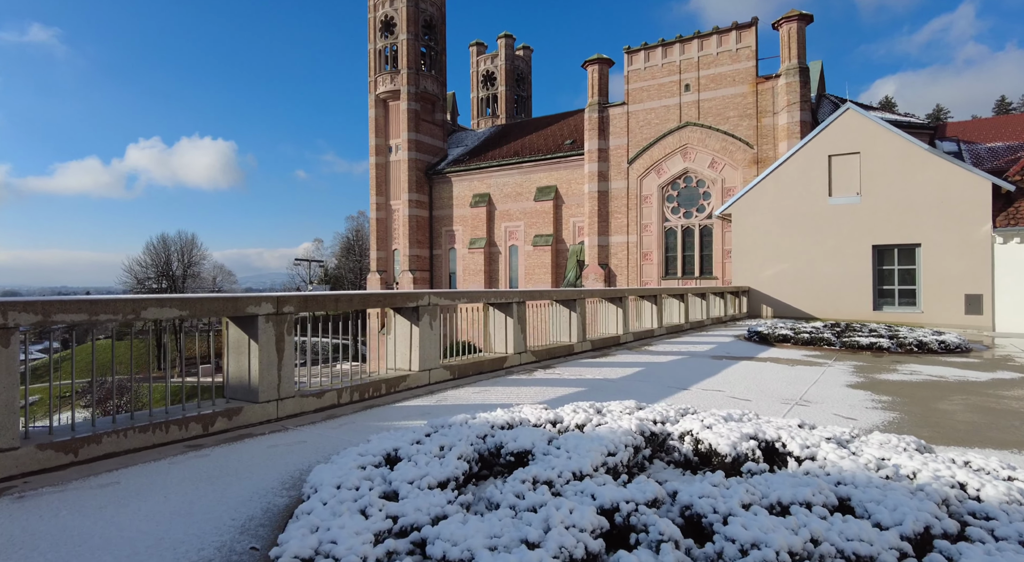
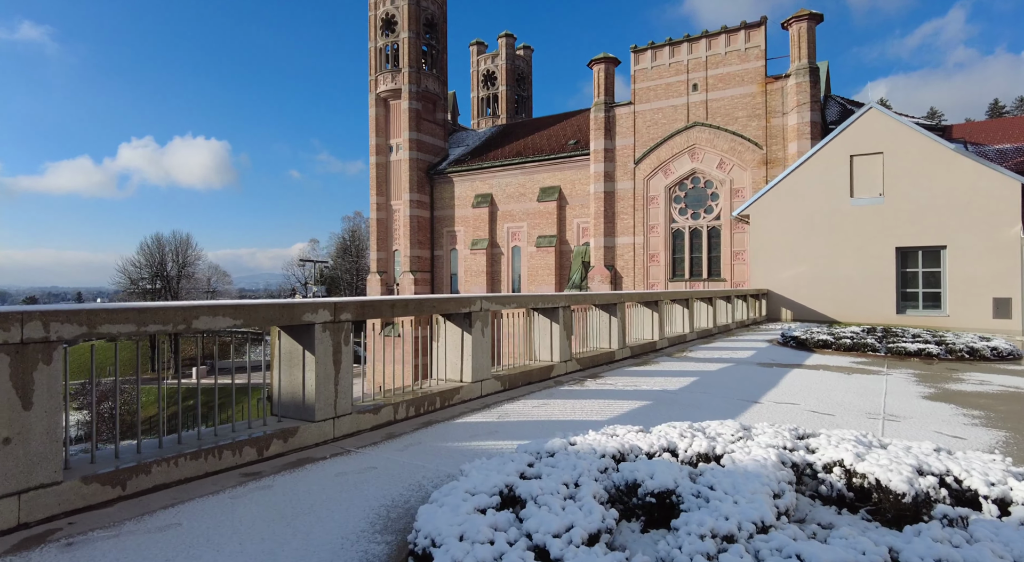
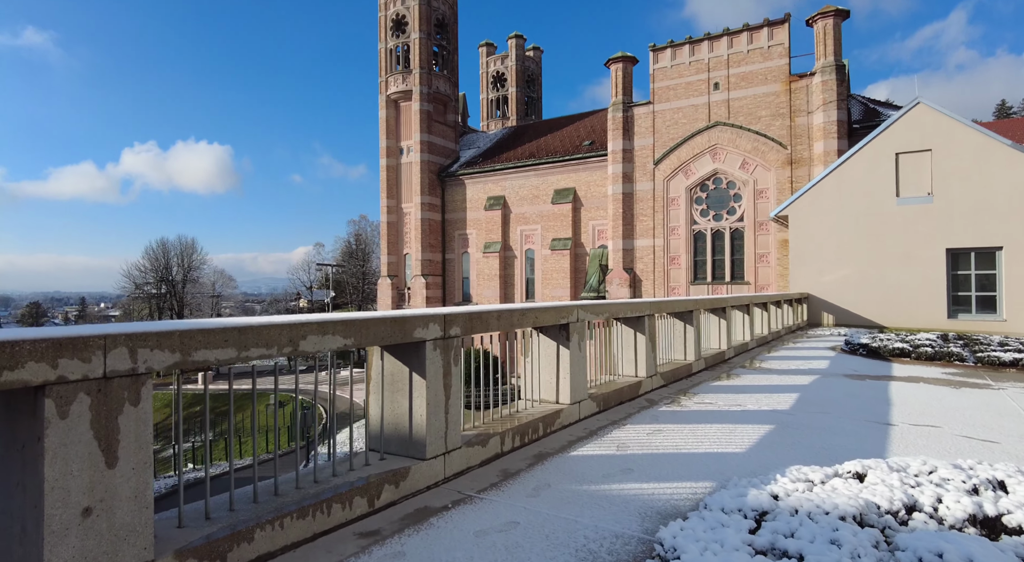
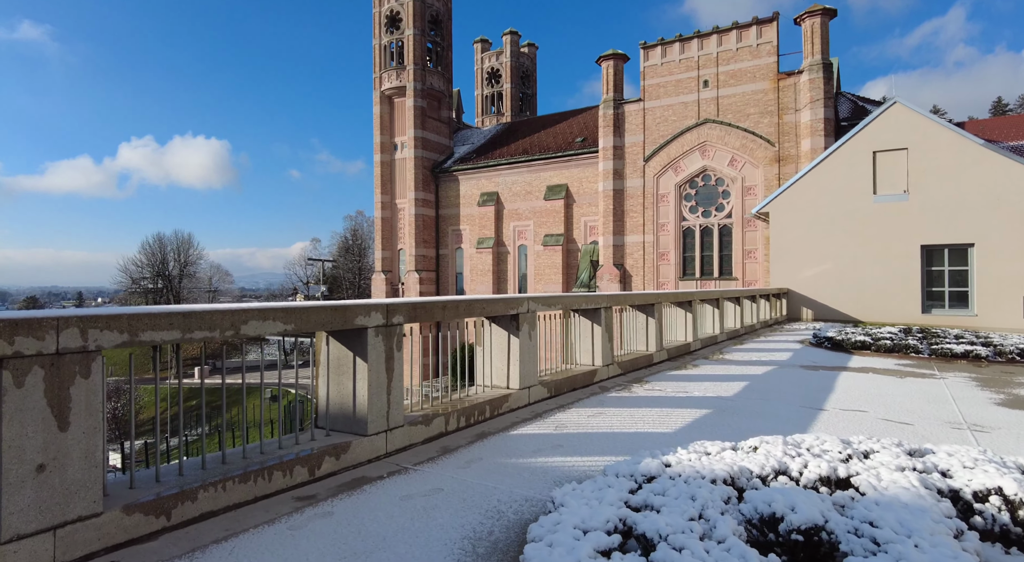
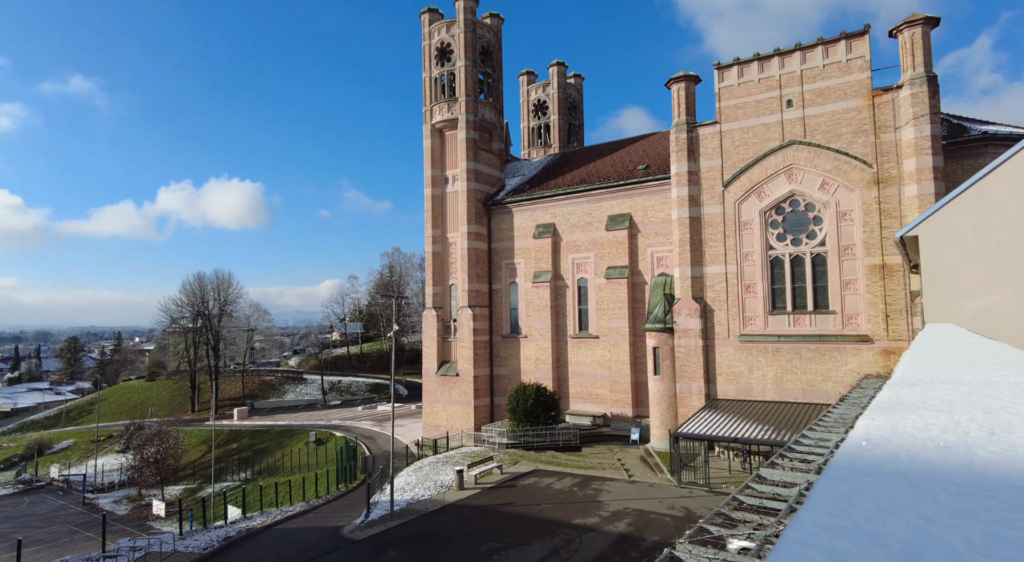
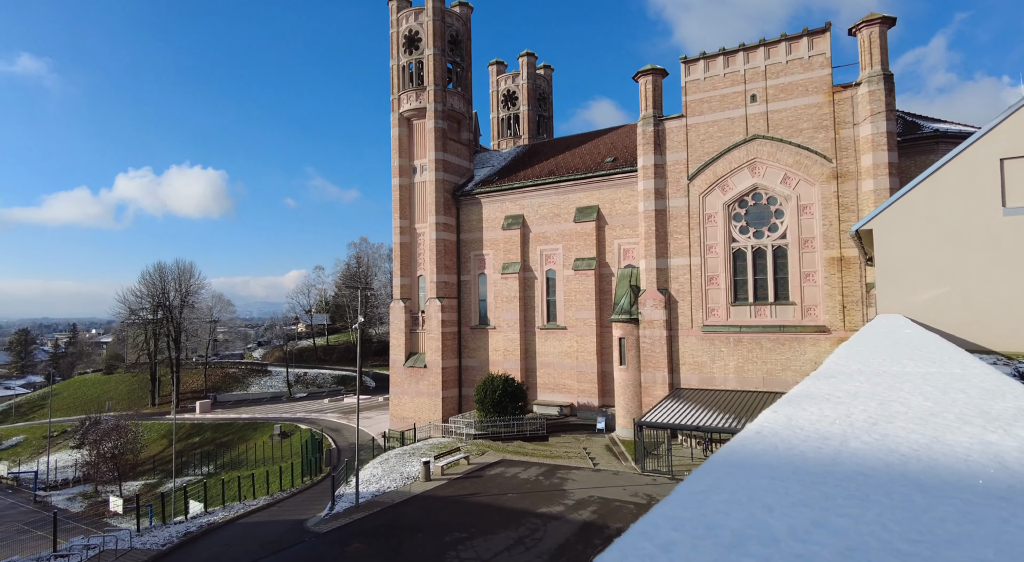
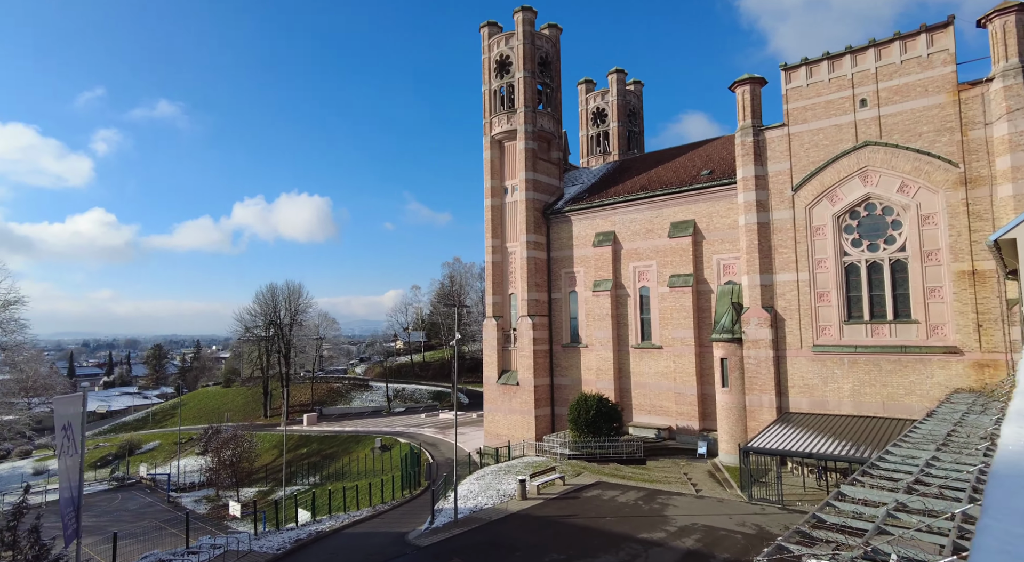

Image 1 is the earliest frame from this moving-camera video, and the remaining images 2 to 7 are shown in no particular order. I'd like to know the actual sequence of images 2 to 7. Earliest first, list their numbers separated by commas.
2, 4, 3, 6, 5, 7
